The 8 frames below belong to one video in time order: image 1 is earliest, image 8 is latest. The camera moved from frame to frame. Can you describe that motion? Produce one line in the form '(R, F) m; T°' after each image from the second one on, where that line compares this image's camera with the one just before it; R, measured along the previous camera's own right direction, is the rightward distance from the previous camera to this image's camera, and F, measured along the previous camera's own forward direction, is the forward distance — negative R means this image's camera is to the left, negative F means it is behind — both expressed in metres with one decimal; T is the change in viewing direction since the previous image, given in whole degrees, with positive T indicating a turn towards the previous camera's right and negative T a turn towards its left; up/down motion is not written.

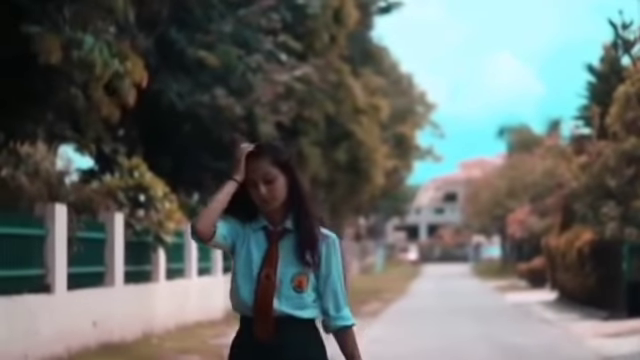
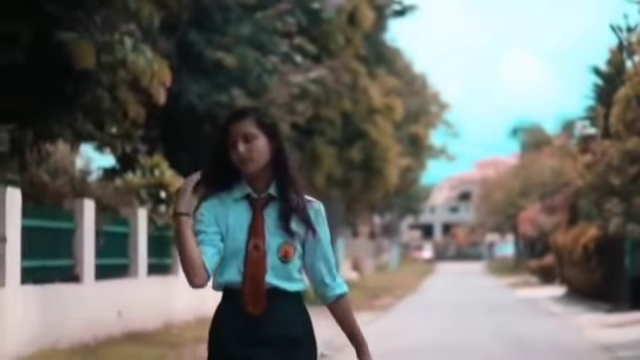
(0.0, -1.0) m; -1°
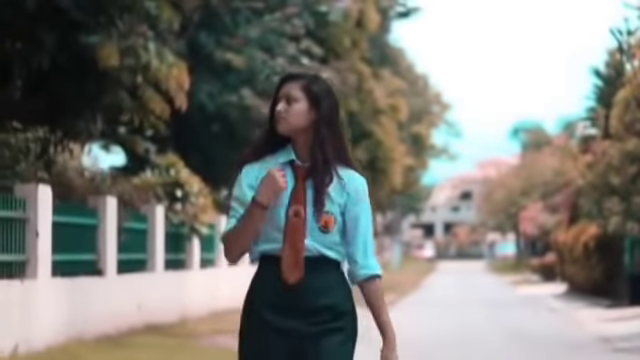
(-0.2, -0.8) m; 0°
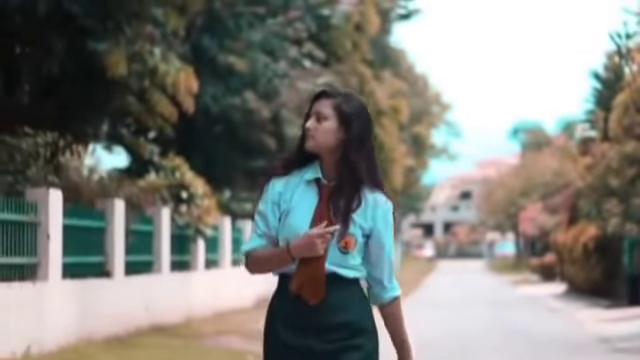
(-0.1, -0.3) m; 0°
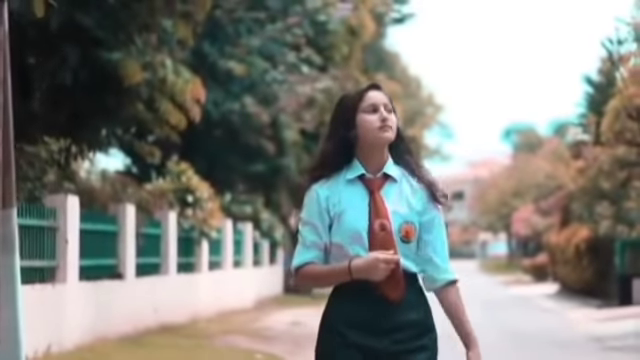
(-0.2, -0.7) m; 0°
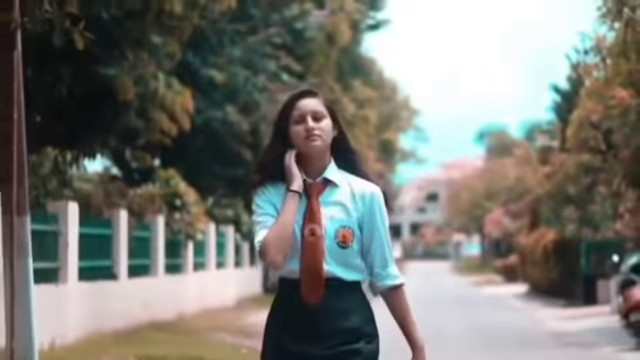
(-0.1, -1.3) m; +1°
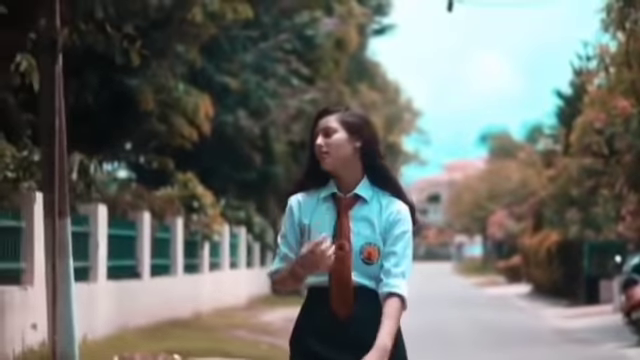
(-0.2, -0.9) m; 0°
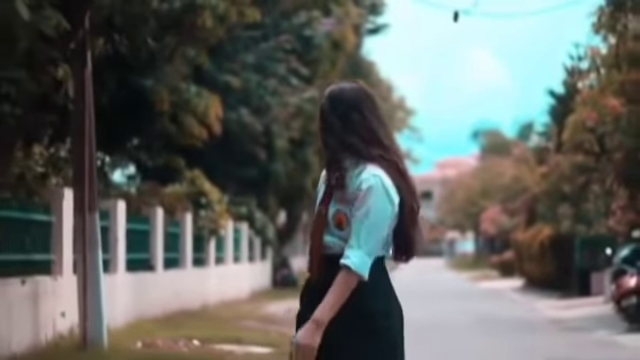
(-0.2, -1.1) m; 0°
